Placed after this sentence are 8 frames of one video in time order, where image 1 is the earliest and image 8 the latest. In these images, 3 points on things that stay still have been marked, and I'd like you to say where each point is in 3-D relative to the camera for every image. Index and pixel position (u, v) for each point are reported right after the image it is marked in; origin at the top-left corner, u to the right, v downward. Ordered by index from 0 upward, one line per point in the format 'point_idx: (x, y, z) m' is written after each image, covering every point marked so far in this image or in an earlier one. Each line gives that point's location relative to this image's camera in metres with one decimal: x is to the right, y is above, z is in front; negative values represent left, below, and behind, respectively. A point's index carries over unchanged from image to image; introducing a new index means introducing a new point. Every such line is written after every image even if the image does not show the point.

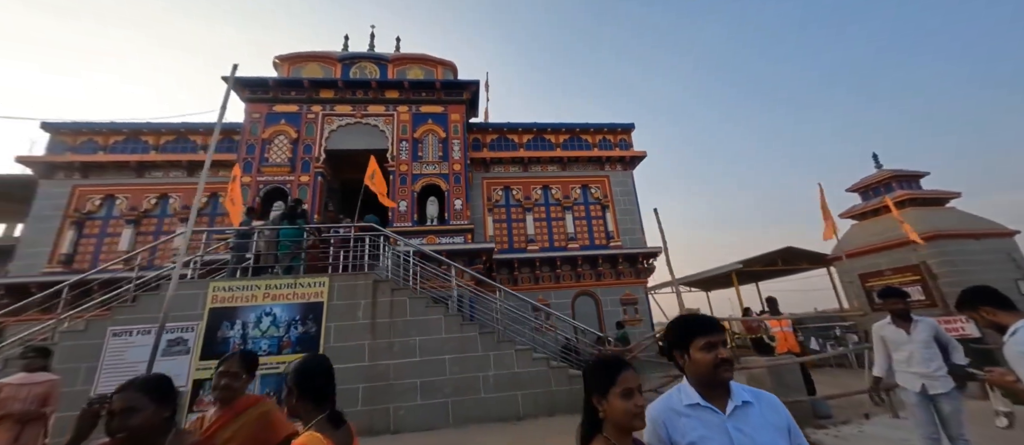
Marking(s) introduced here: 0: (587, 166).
0: (+3.3, +2.5, +16.0) m
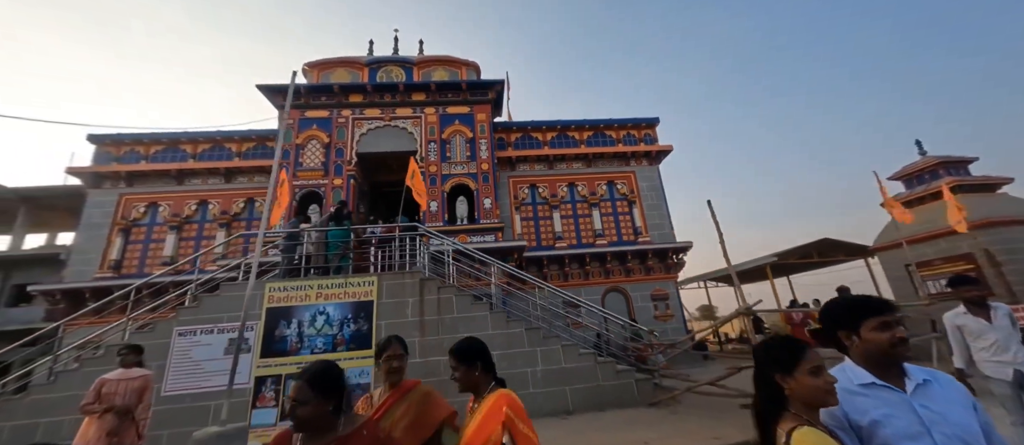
0: (+4.4, +2.6, +16.0) m
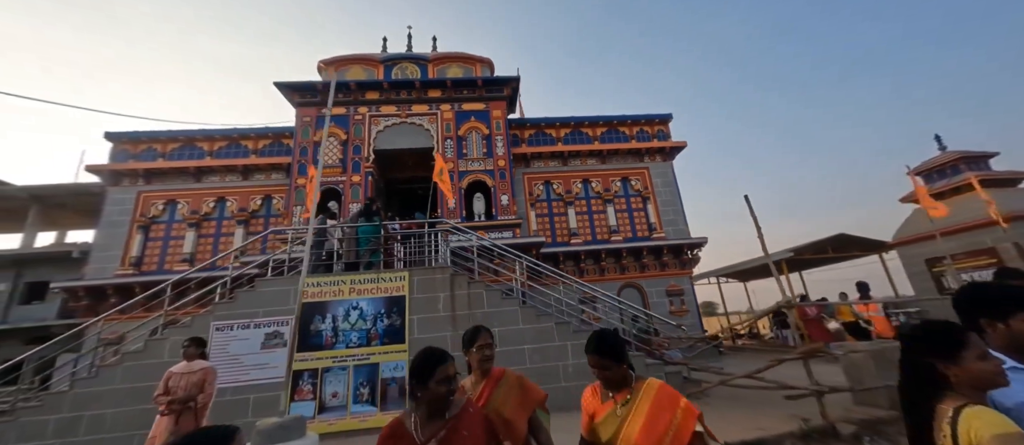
0: (+5.0, +2.8, +16.0) m
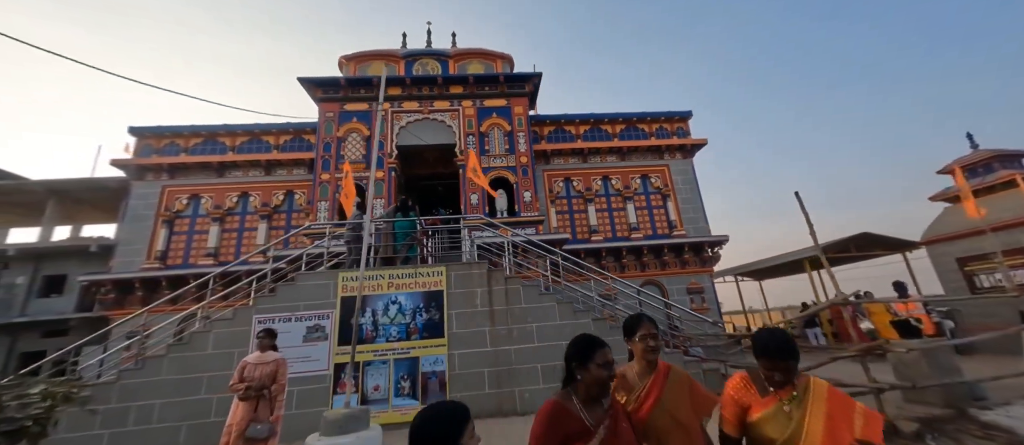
0: (+5.8, +2.9, +16.0) m
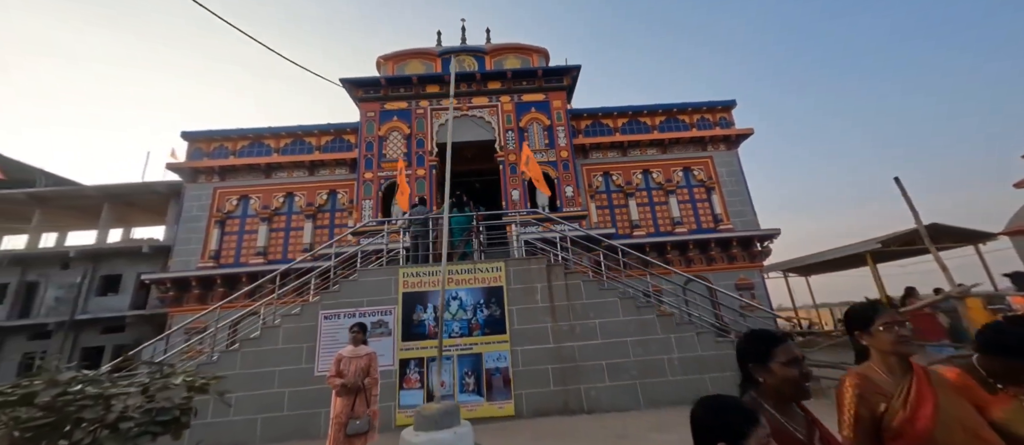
0: (+7.4, +3.1, +15.5) m
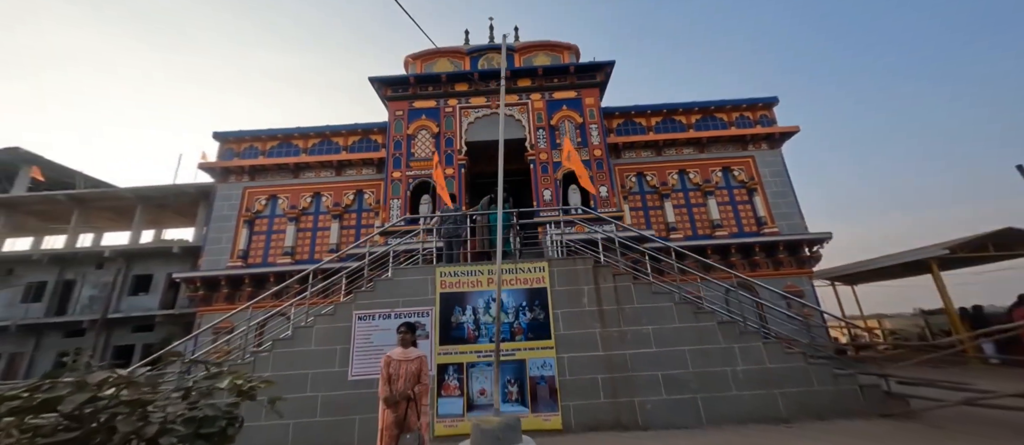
0: (+8.6, +3.0, +14.7) m
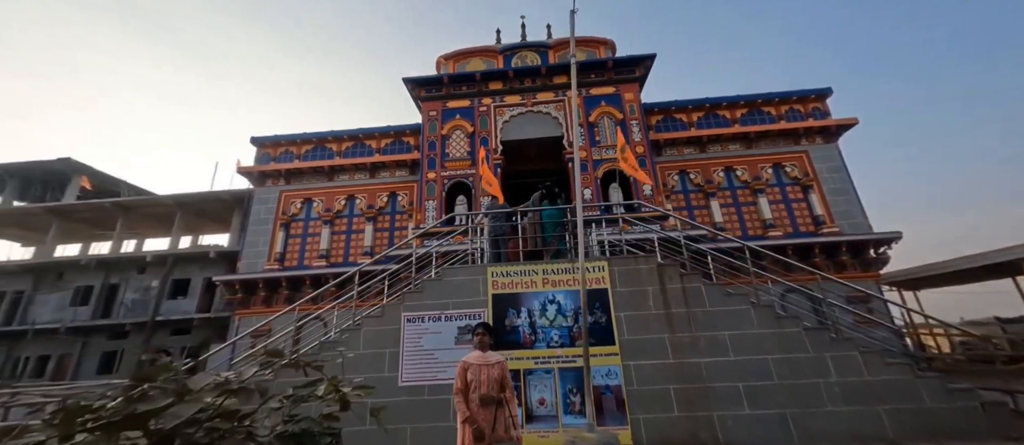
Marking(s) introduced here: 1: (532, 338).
0: (+9.9, +3.0, +13.8) m
1: (+0.3, -1.9, +6.0) m
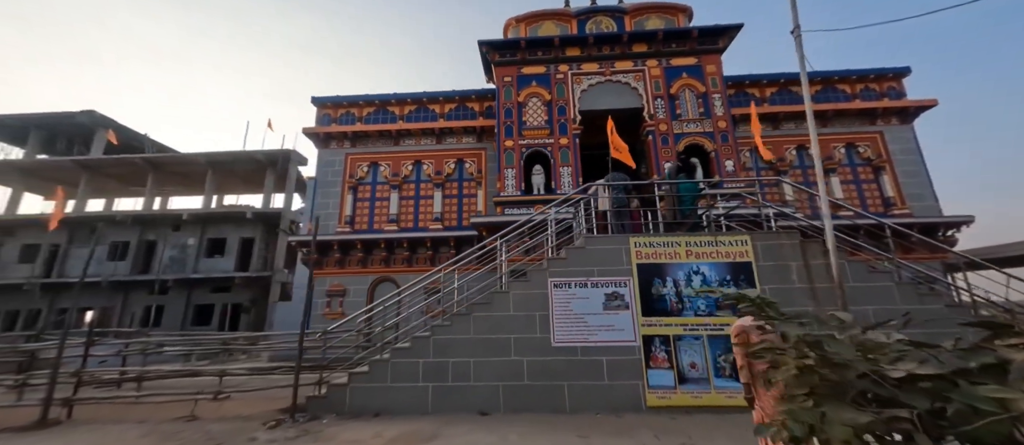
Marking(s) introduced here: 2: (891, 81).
0: (+12.6, +3.8, +13.7) m
1: (+2.9, -1.4, +6.3) m
2: (+14.4, +5.4, +14.0) m
